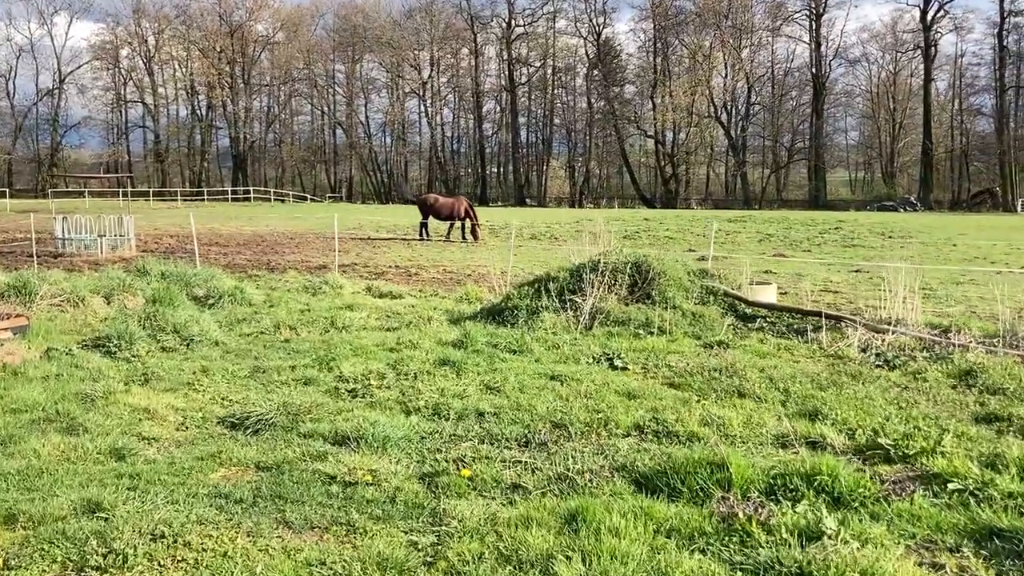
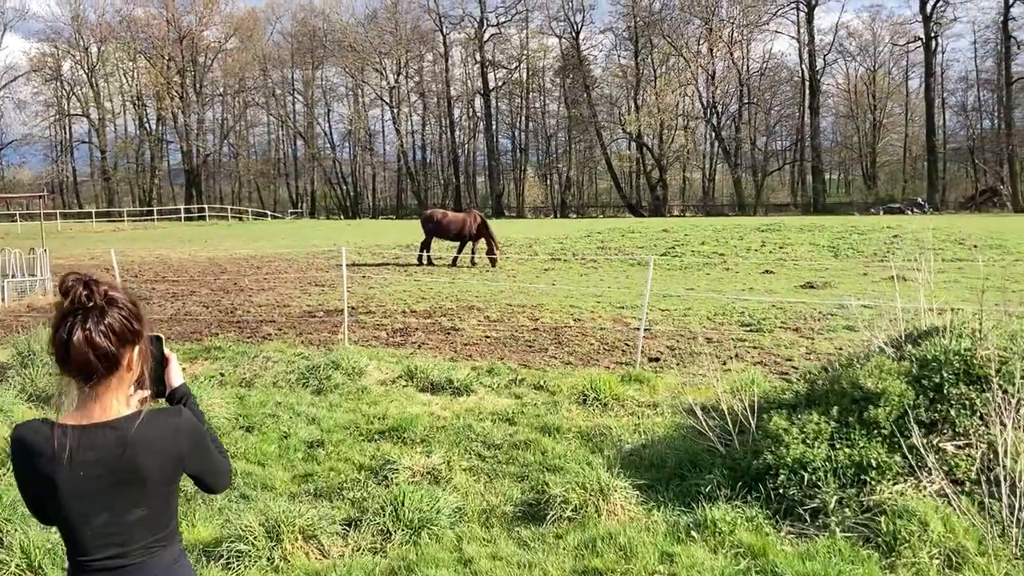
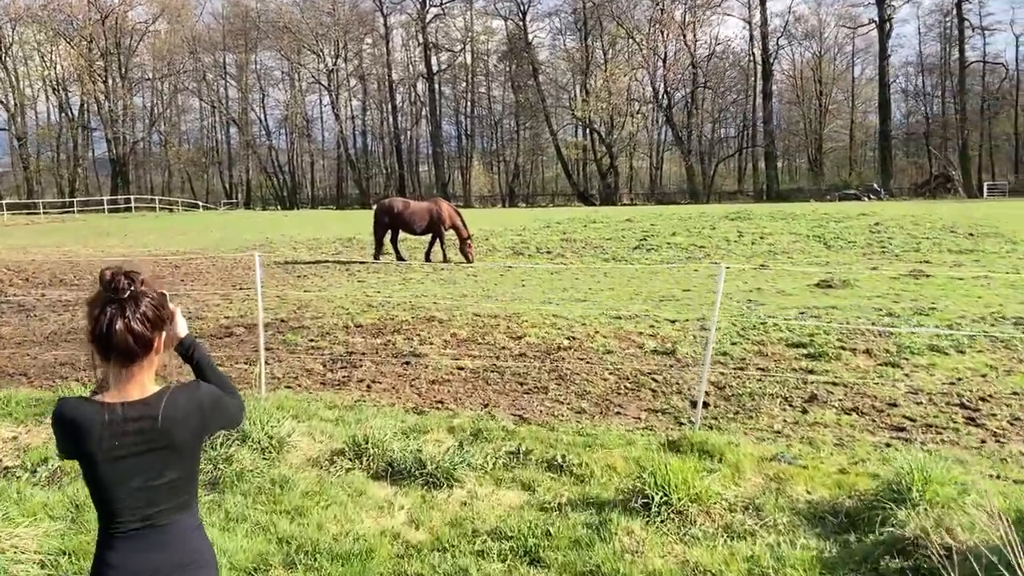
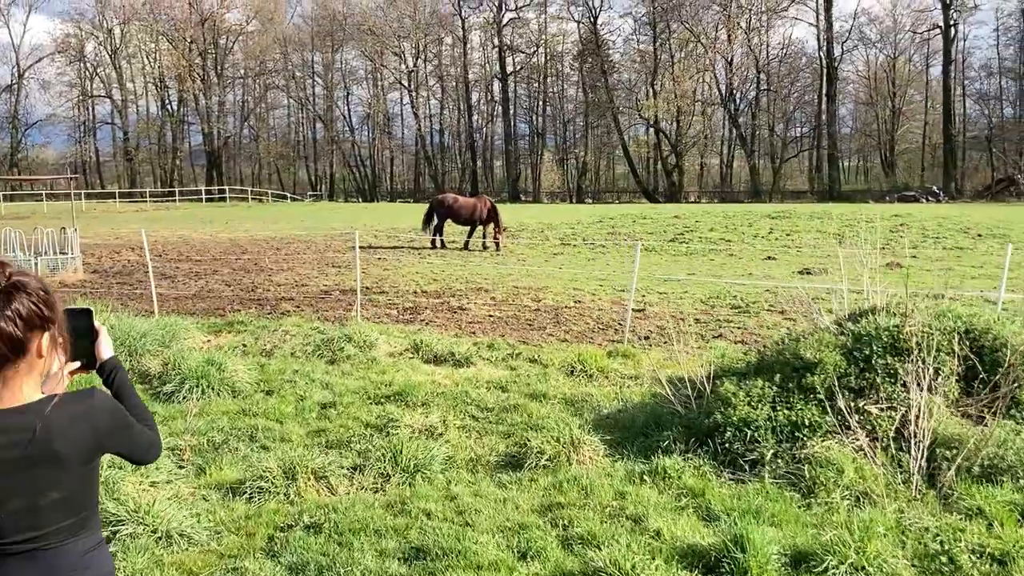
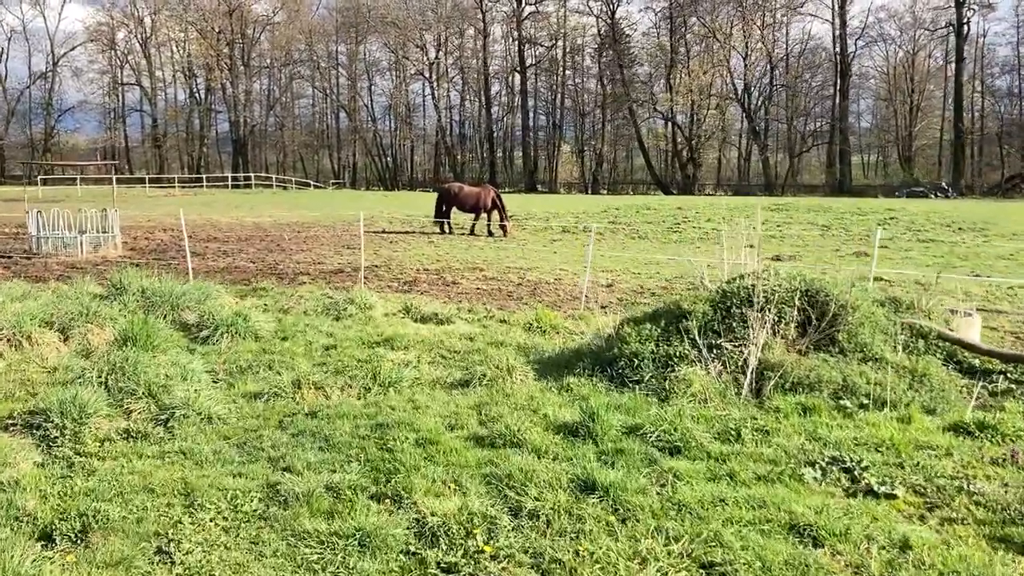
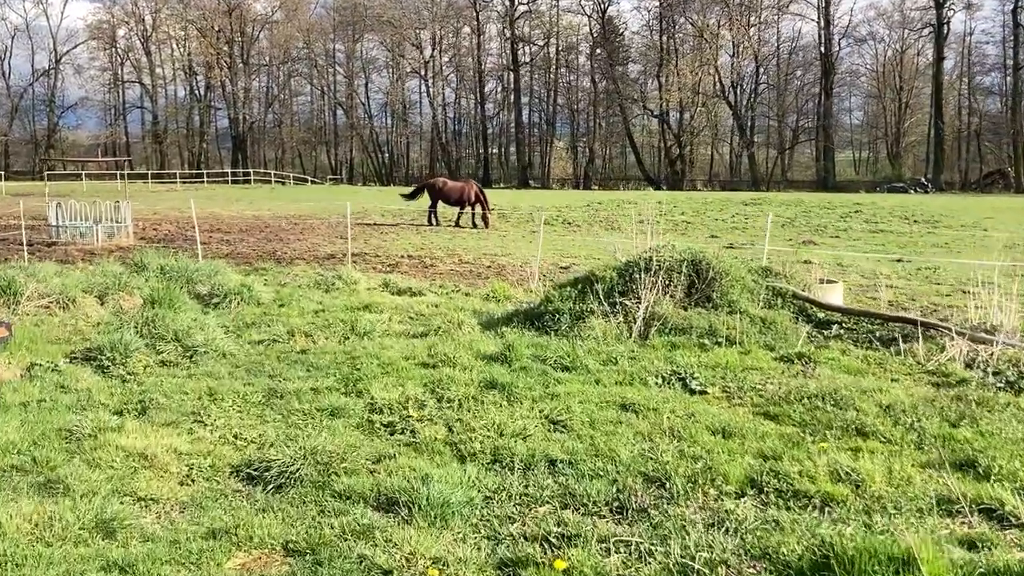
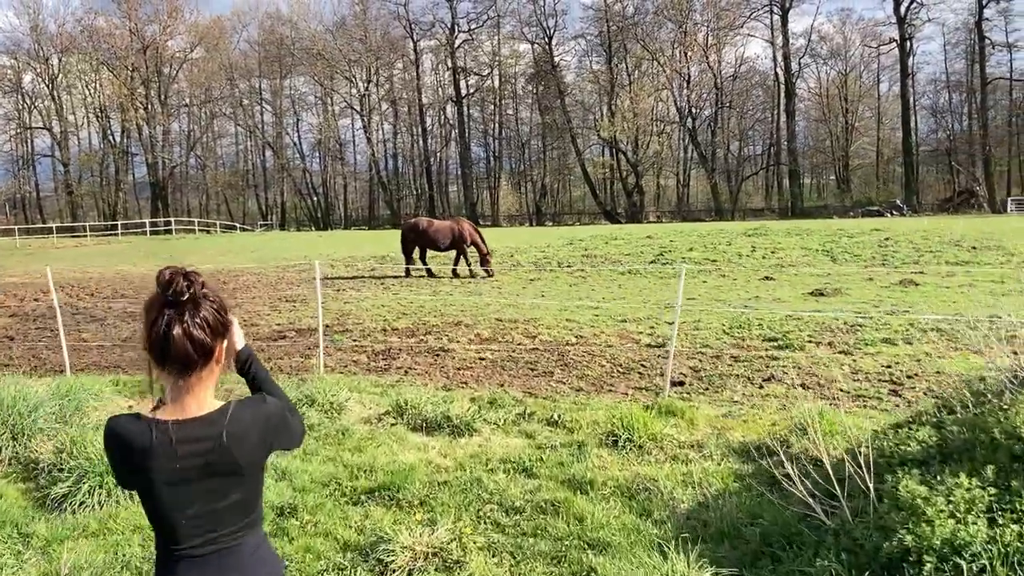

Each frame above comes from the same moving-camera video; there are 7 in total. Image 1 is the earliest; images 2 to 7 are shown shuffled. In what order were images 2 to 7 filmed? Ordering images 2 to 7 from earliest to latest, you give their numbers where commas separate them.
6, 5, 4, 2, 7, 3
